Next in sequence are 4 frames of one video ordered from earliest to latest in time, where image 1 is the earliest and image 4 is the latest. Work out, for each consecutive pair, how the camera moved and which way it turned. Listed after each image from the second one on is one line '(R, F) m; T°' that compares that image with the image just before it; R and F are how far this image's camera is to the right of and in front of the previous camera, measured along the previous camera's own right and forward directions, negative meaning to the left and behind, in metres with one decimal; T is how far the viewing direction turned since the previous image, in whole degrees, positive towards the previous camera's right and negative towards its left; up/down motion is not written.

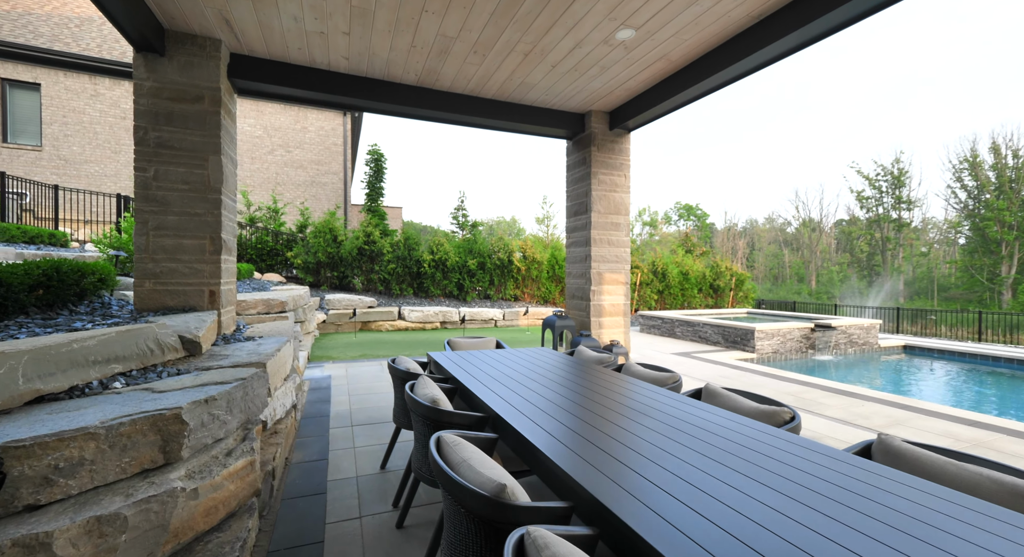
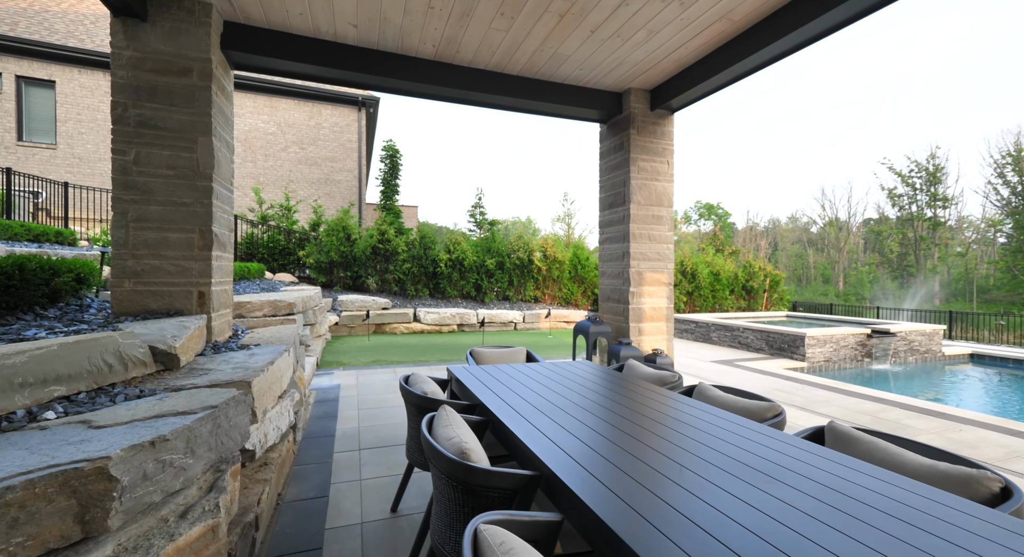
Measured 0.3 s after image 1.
(-0.1, +0.6) m; -2°
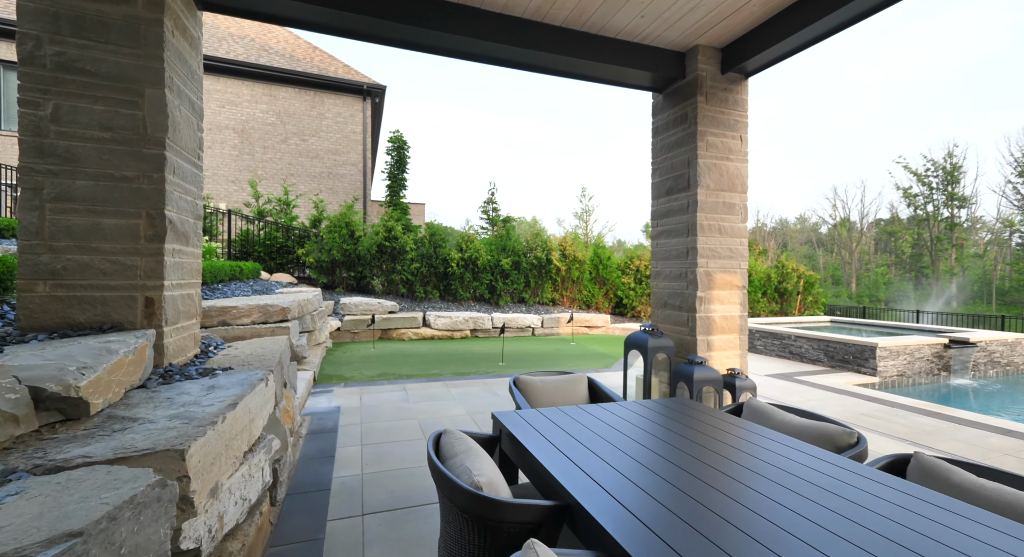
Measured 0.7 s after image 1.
(-0.3, +0.9) m; -1°
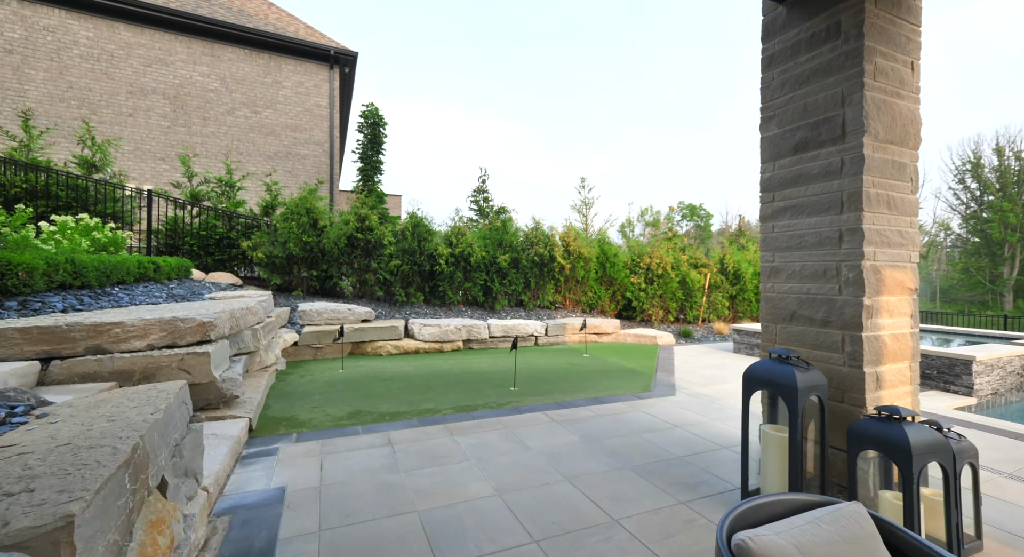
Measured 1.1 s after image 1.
(-0.5, +1.6) m; +4°
